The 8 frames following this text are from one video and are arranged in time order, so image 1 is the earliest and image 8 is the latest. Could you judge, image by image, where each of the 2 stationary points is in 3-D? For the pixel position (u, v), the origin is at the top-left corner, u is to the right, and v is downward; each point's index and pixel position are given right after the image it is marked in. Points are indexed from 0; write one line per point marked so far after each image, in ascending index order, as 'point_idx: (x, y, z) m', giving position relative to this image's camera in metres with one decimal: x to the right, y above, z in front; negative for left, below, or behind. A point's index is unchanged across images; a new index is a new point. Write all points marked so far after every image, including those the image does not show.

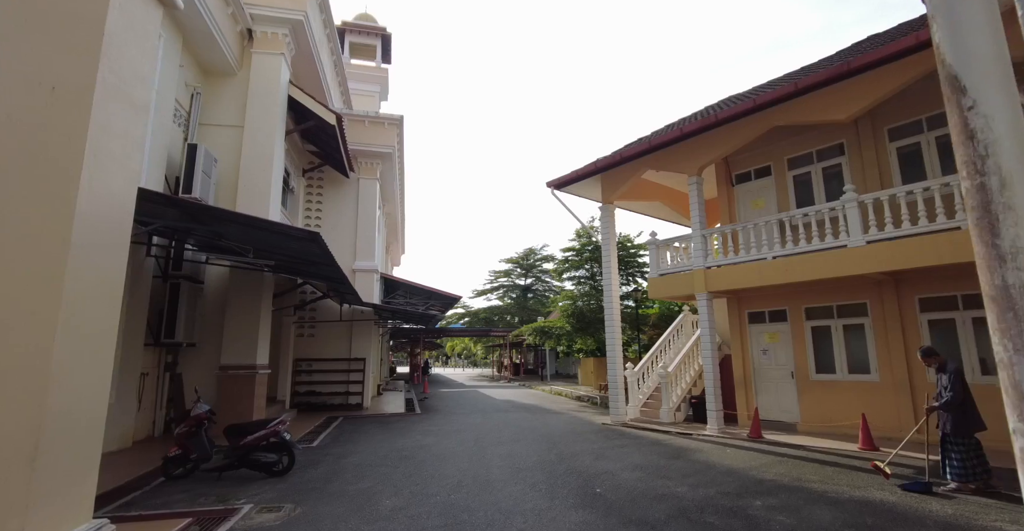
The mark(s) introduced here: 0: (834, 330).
0: (+6.2, -1.2, +9.2) m
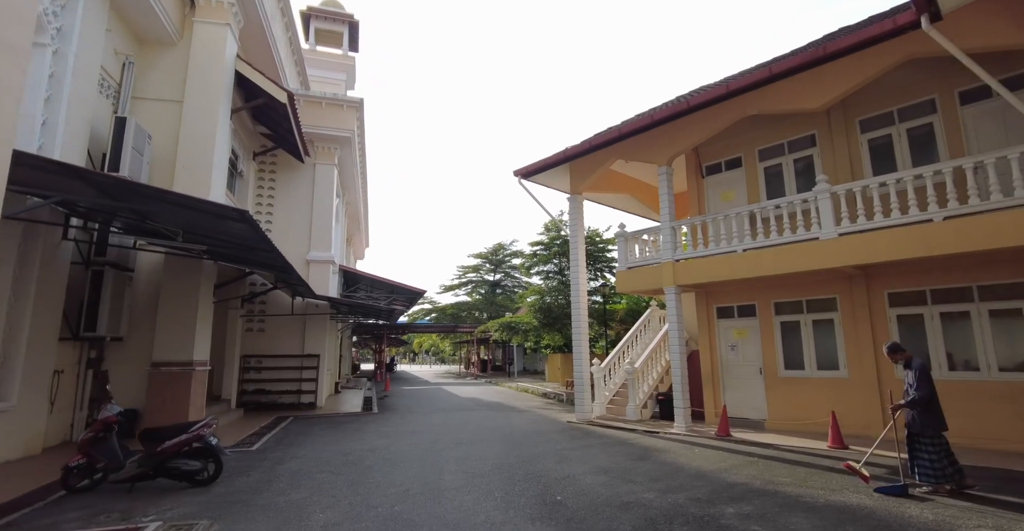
0: (+5.5, -1.1, +9.0) m
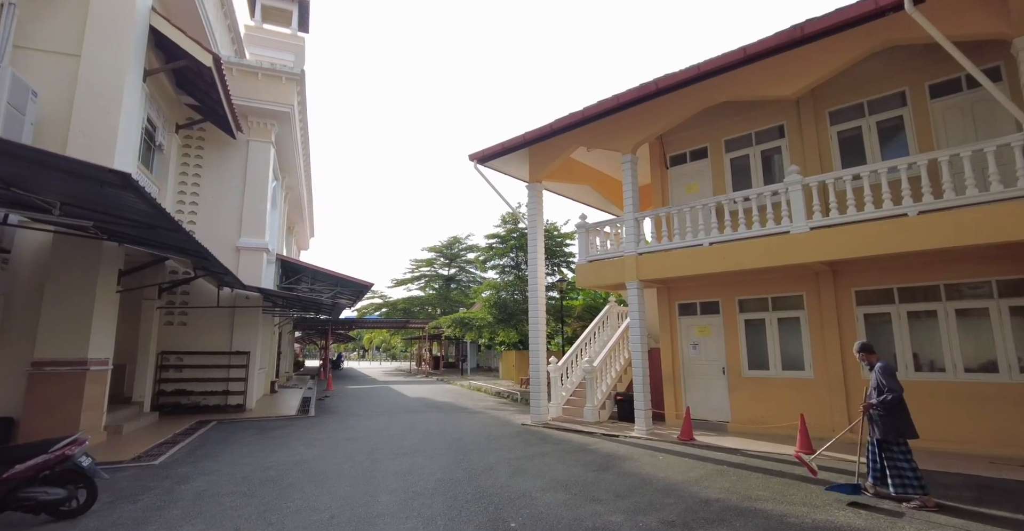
0: (+4.7, -1.0, +8.7) m
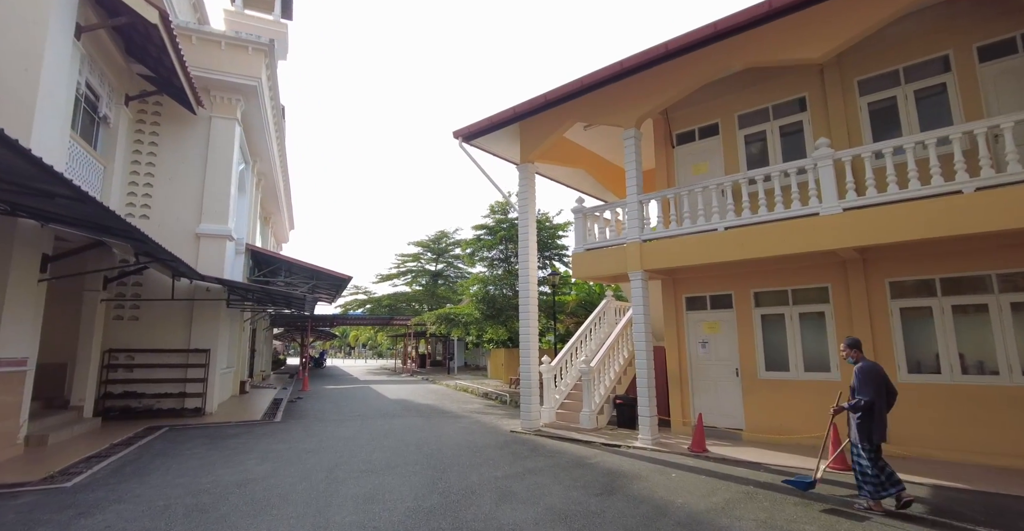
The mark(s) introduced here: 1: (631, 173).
0: (+4.5, -0.9, +7.8) m
1: (+2.2, +1.7, +8.8) m
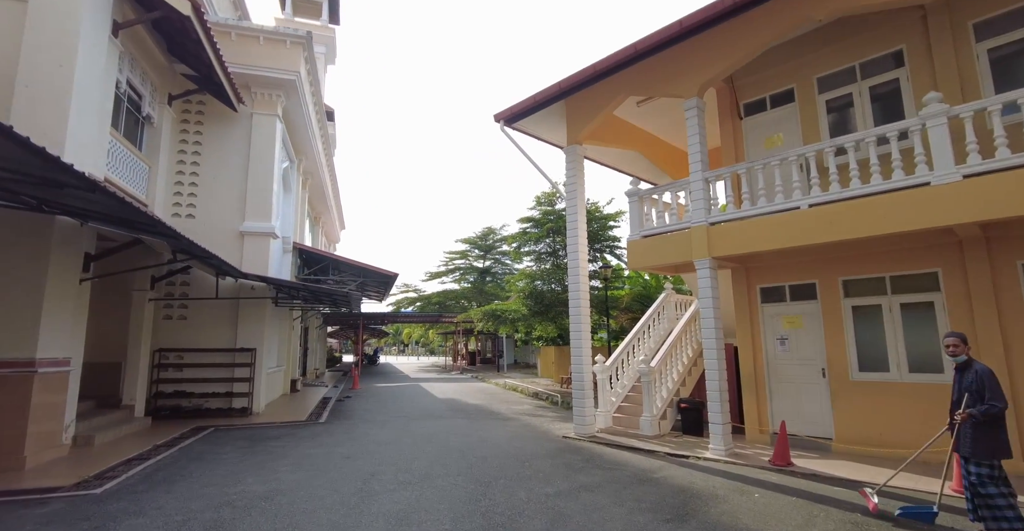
0: (+5.2, -0.6, +6.6) m
1: (+2.9, +1.9, +7.8) m
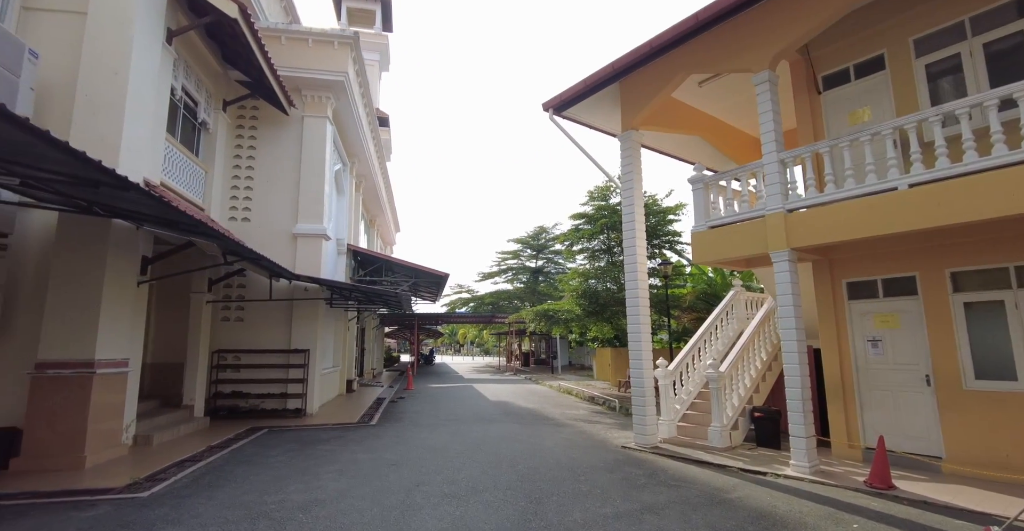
0: (+5.8, -0.5, +5.5) m
1: (+3.7, +2.0, +6.9) m
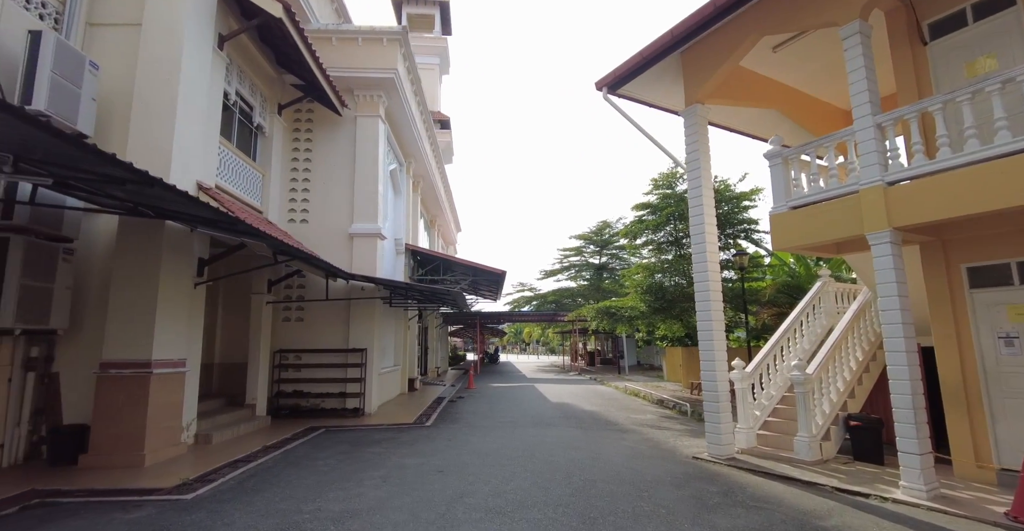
0: (+6.2, -0.2, +4.2) m
1: (+4.2, +2.2, +5.8) m
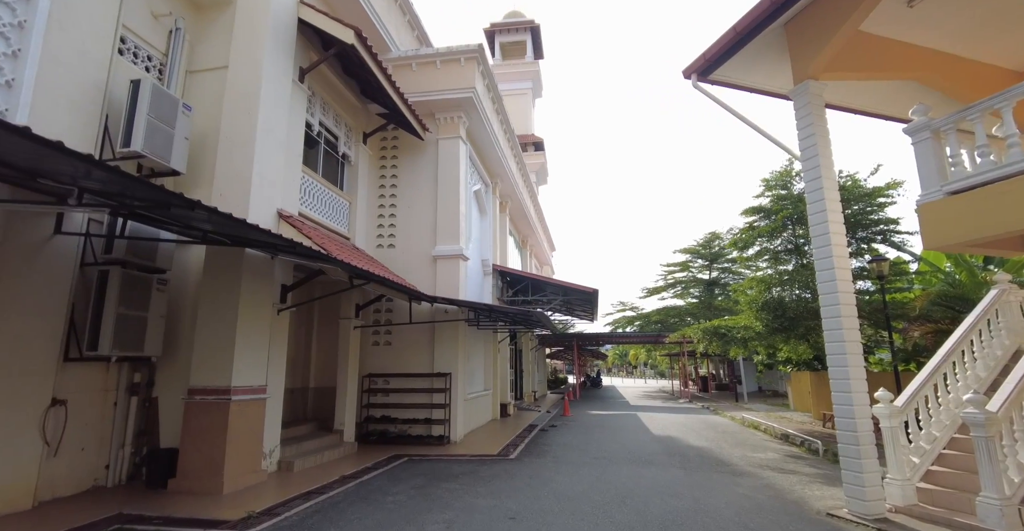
0: (+6.5, -0.1, +2.1) m
1: (+4.8, +2.2, +4.3) m
